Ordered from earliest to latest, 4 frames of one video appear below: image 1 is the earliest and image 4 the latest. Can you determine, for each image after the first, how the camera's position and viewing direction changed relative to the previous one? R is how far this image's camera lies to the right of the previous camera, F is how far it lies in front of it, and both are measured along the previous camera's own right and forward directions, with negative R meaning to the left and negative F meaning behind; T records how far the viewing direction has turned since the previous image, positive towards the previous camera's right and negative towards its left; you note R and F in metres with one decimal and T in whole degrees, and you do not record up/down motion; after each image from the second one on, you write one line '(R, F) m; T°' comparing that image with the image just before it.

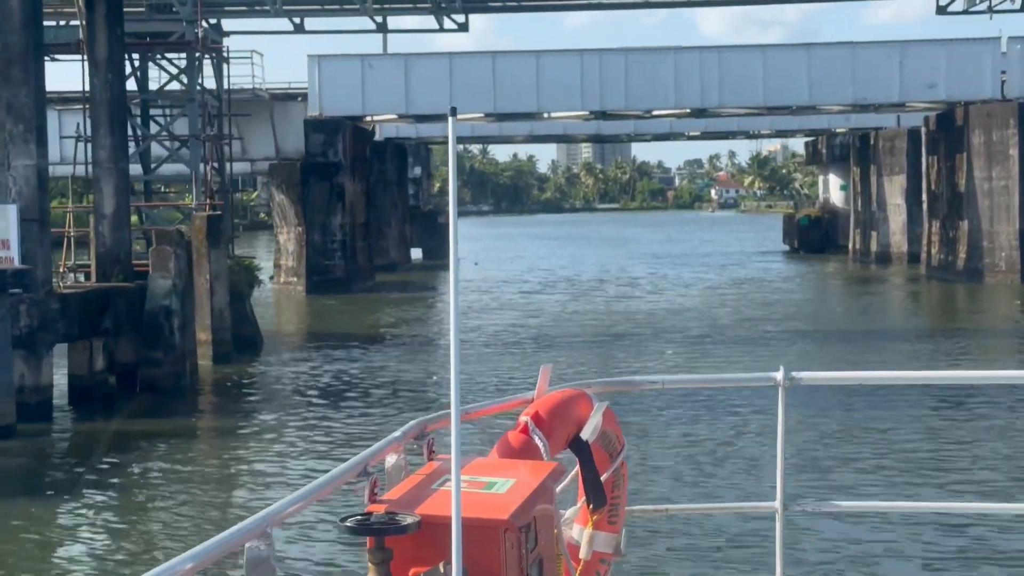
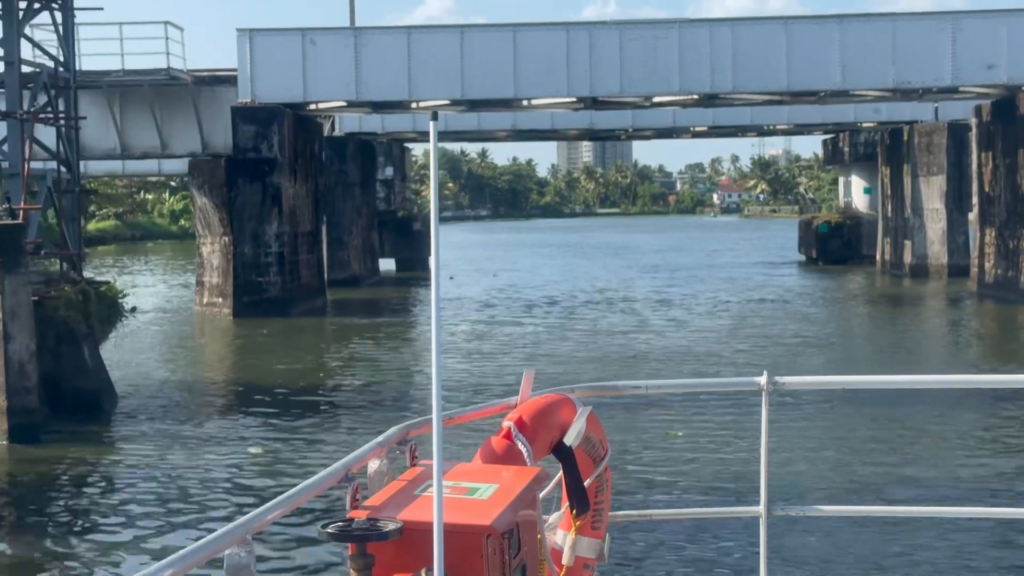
(+0.2, +1.6) m; +1°
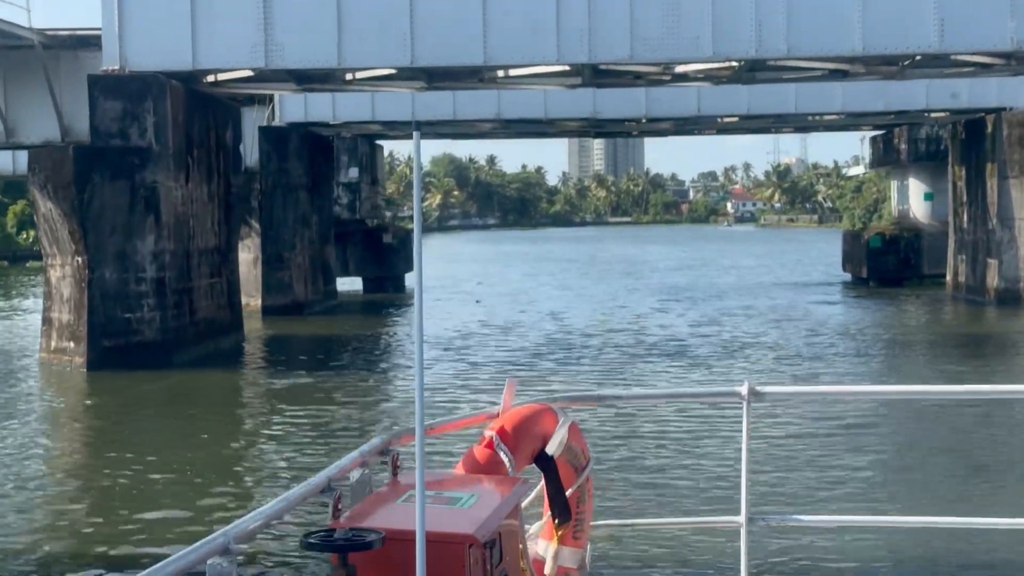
(+0.5, +1.5) m; +1°
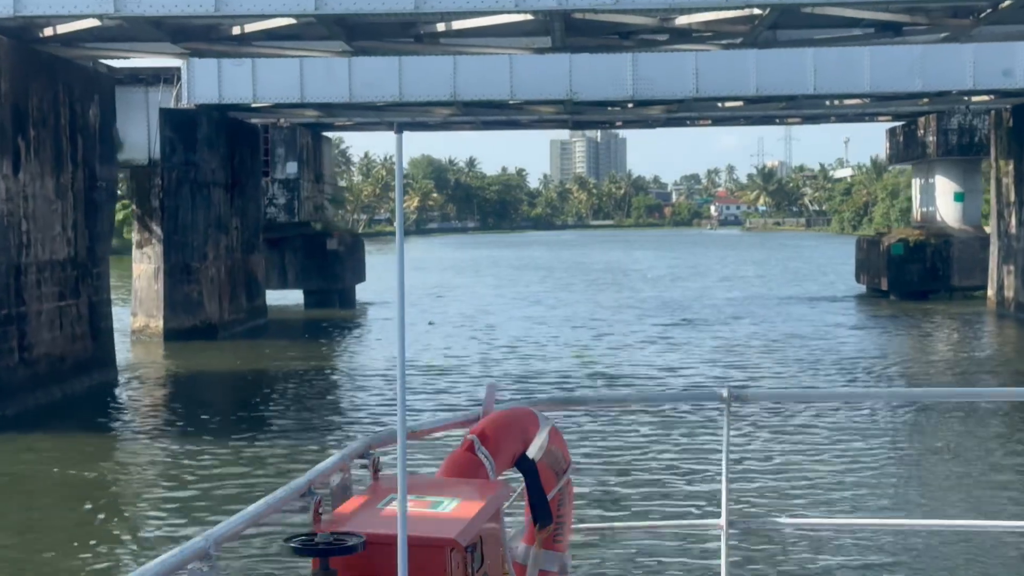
(0.0, -0.4) m; +1°
